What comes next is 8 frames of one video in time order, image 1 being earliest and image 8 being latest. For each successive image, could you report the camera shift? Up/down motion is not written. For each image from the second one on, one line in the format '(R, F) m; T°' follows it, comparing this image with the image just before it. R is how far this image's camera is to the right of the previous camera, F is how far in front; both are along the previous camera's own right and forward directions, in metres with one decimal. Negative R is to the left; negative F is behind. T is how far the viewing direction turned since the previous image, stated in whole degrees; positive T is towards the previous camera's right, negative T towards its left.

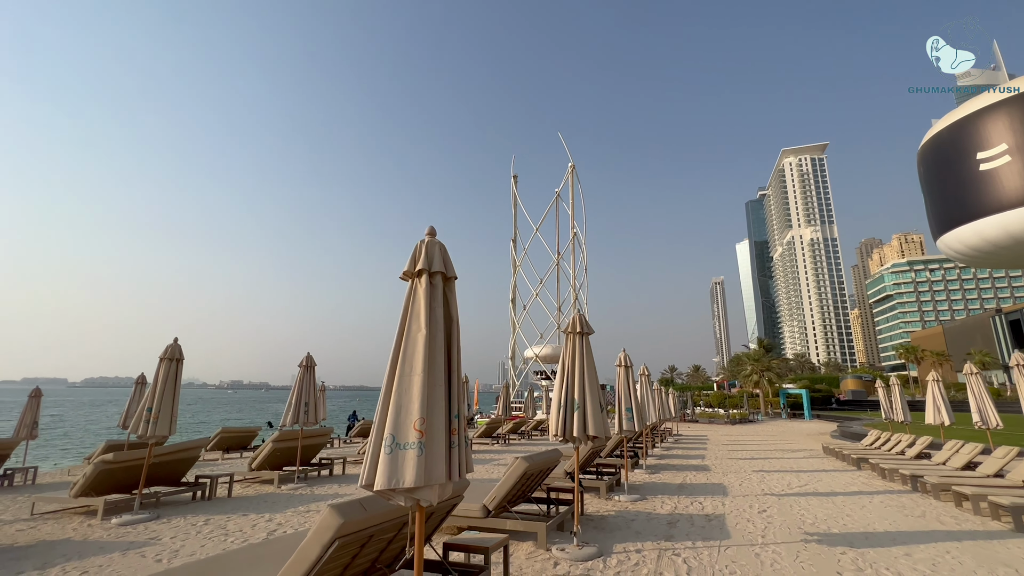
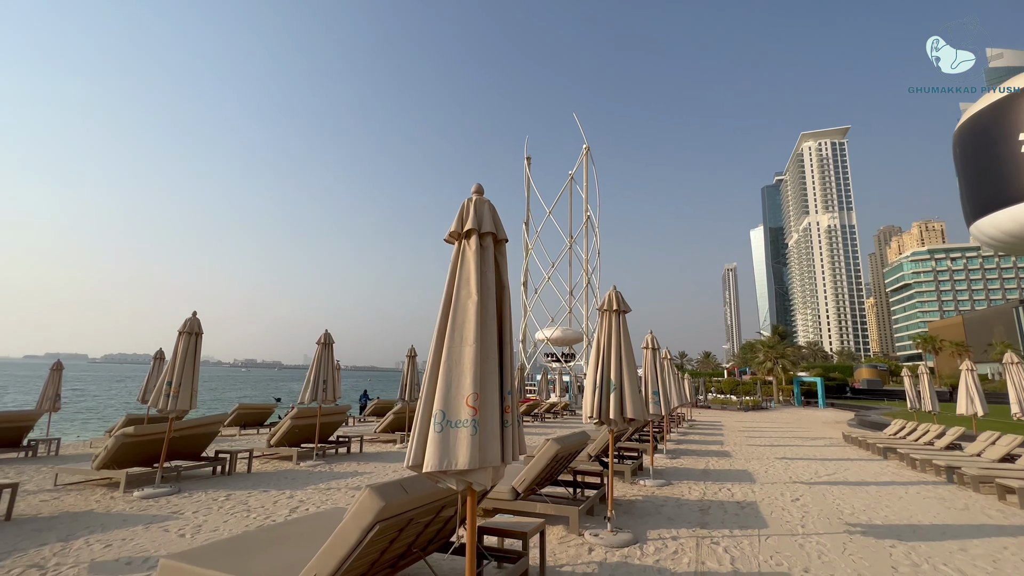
(-0.3, +0.3) m; -1°
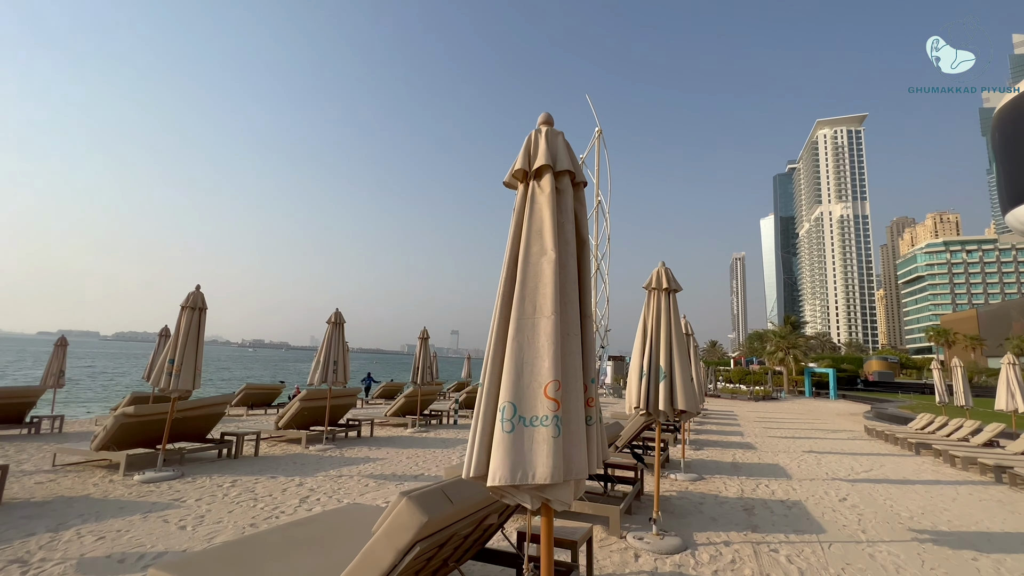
(-0.3, +0.6) m; -1°
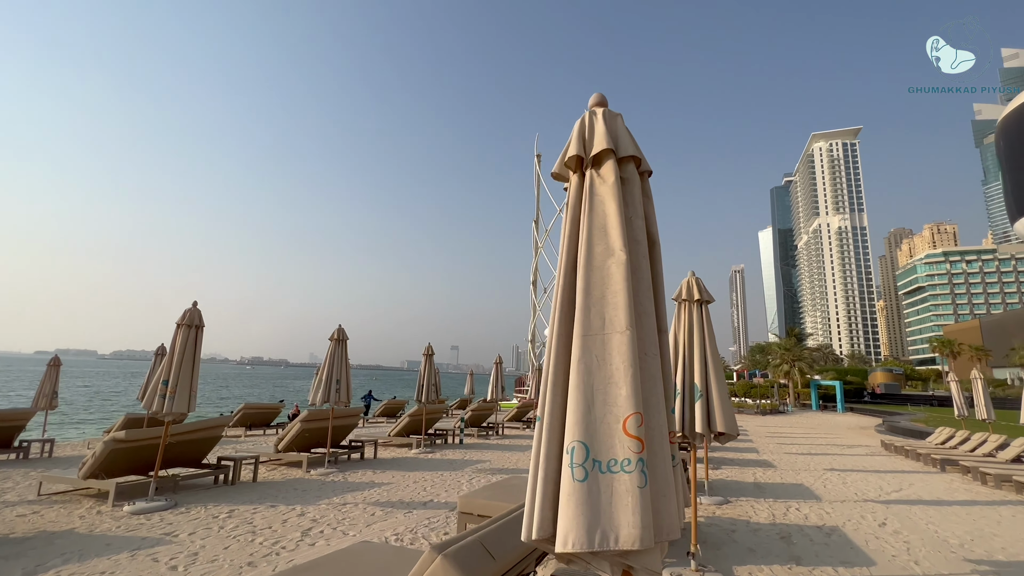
(-0.2, +0.4) m; 0°
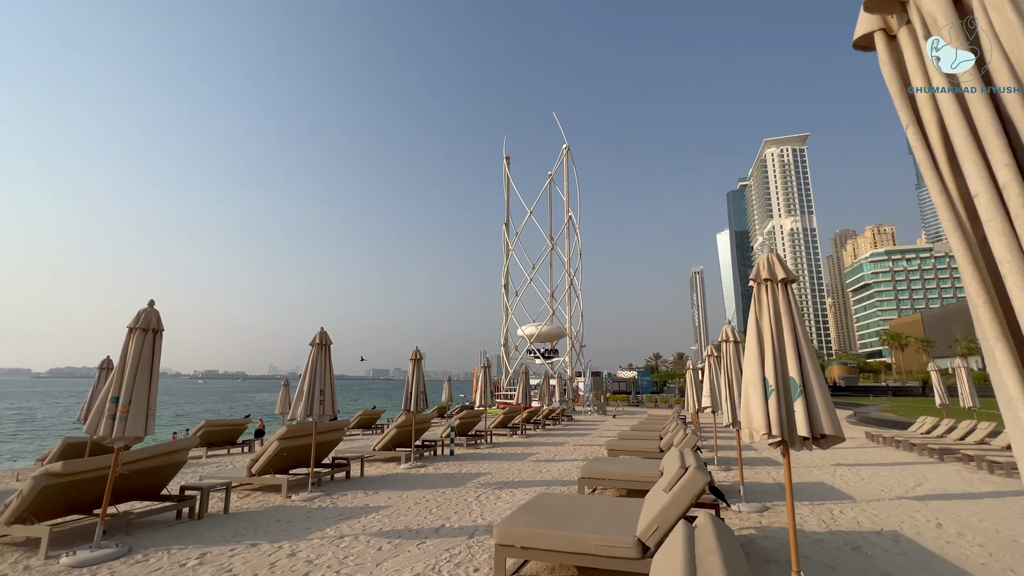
(-0.7, +0.9) m; +4°
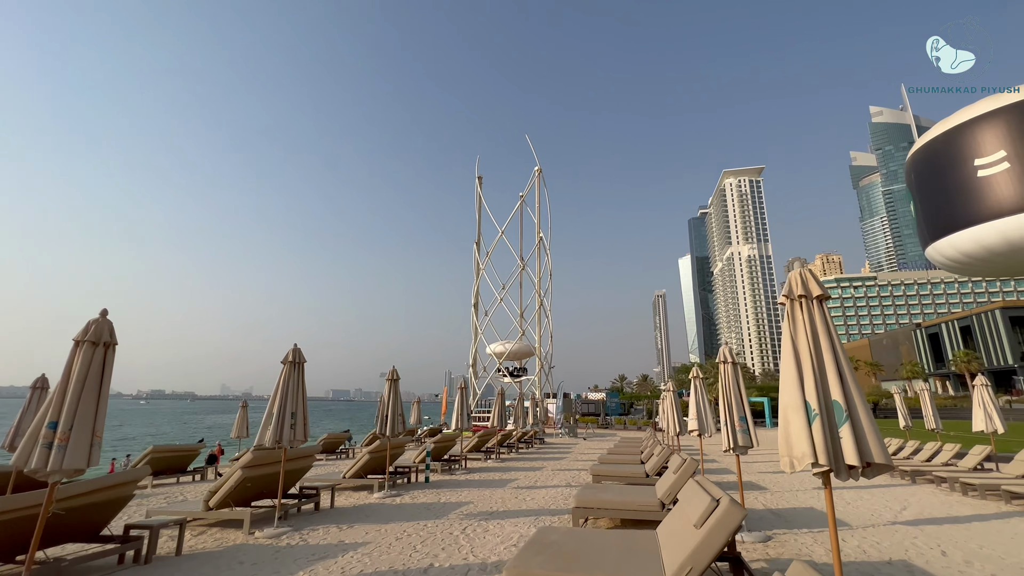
(-0.4, +0.4) m; +4°
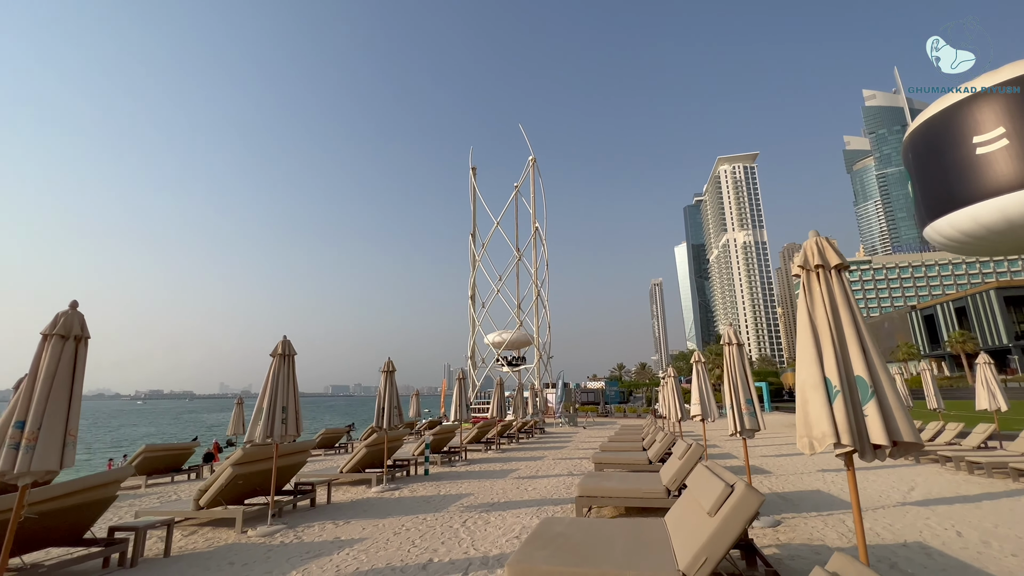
(0.0, +0.3) m; 0°
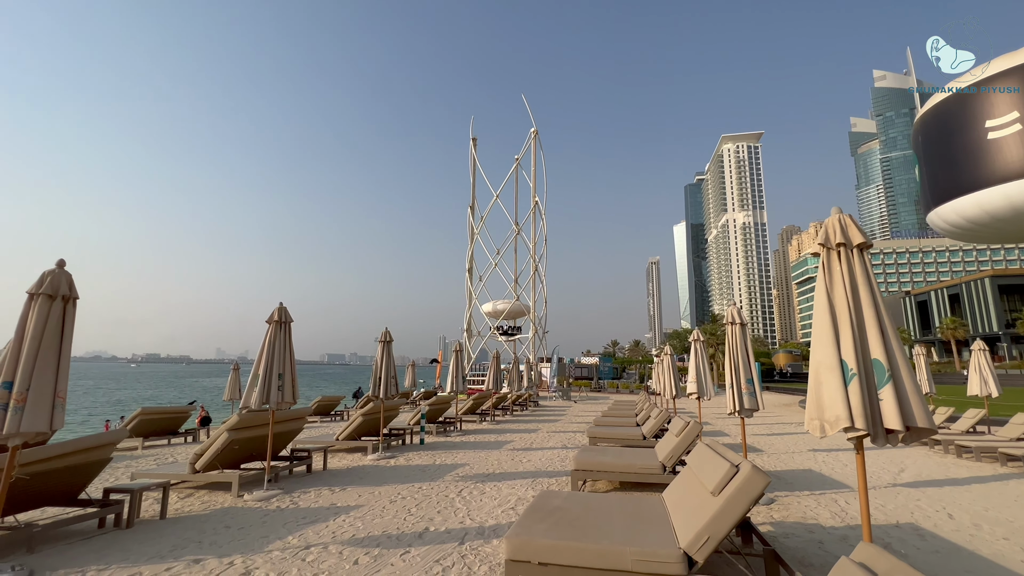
(-0.1, +0.1) m; 0°
